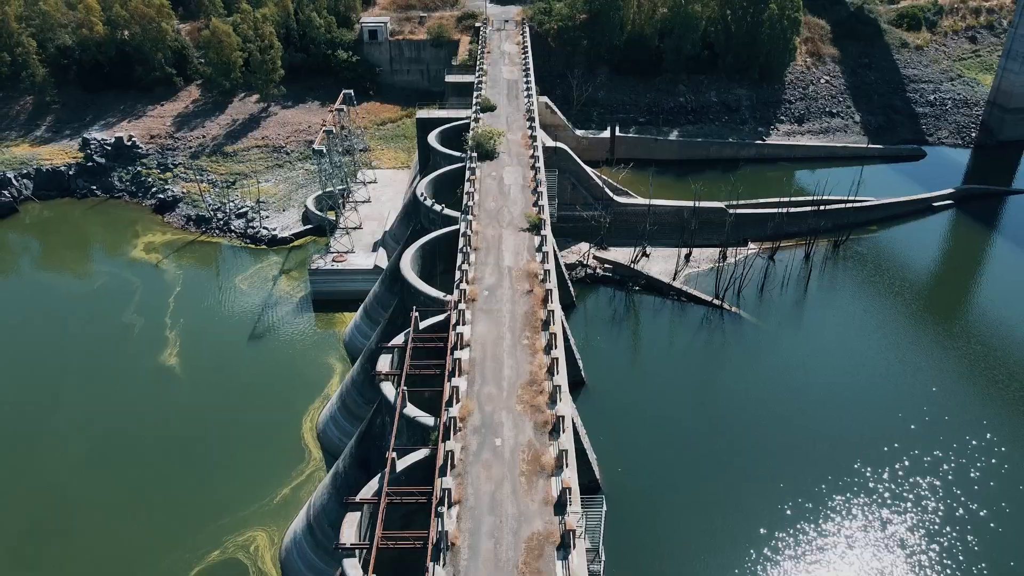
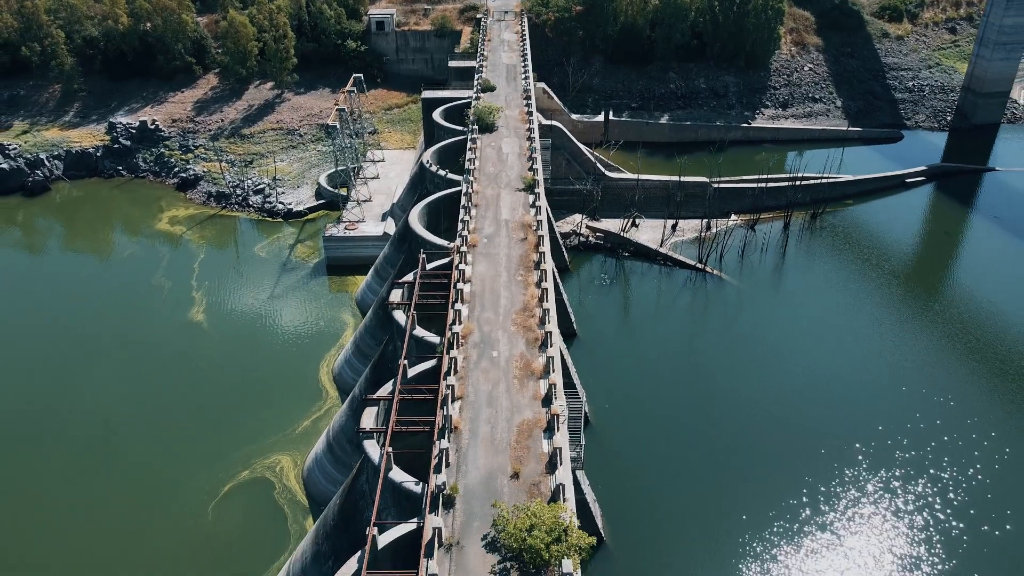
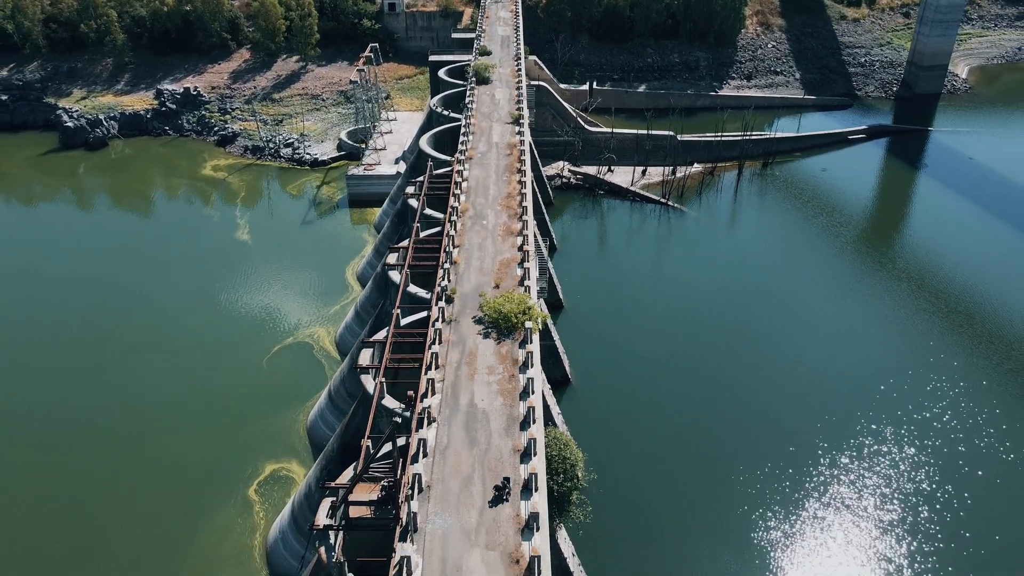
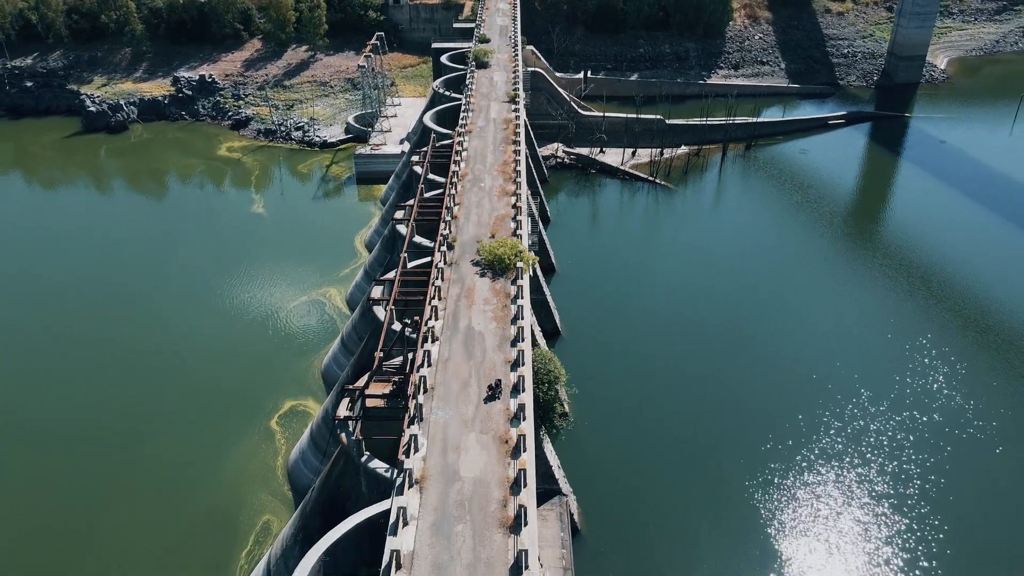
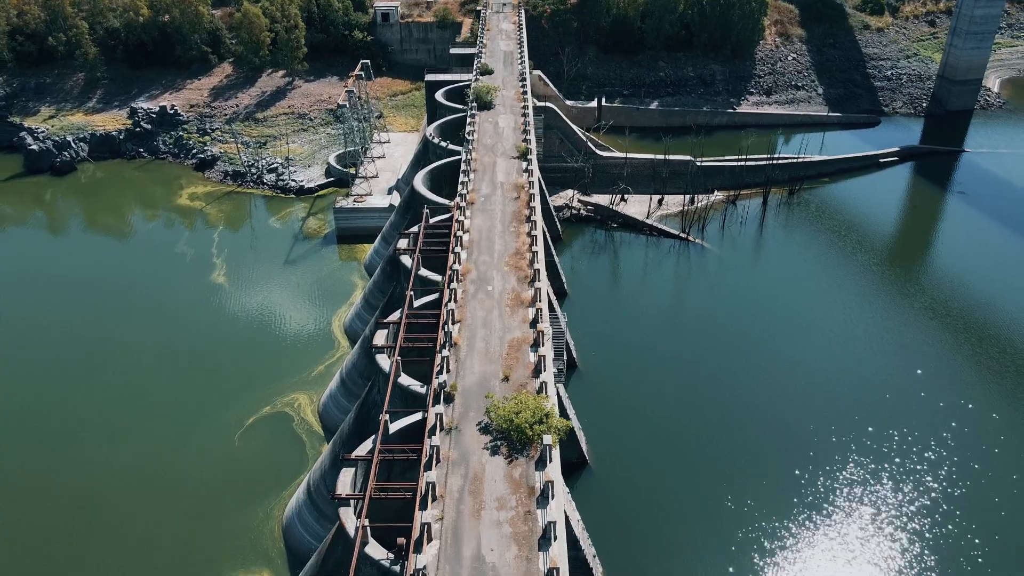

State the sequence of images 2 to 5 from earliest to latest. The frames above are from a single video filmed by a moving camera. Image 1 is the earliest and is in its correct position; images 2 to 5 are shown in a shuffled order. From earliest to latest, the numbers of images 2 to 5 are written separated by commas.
2, 5, 3, 4
